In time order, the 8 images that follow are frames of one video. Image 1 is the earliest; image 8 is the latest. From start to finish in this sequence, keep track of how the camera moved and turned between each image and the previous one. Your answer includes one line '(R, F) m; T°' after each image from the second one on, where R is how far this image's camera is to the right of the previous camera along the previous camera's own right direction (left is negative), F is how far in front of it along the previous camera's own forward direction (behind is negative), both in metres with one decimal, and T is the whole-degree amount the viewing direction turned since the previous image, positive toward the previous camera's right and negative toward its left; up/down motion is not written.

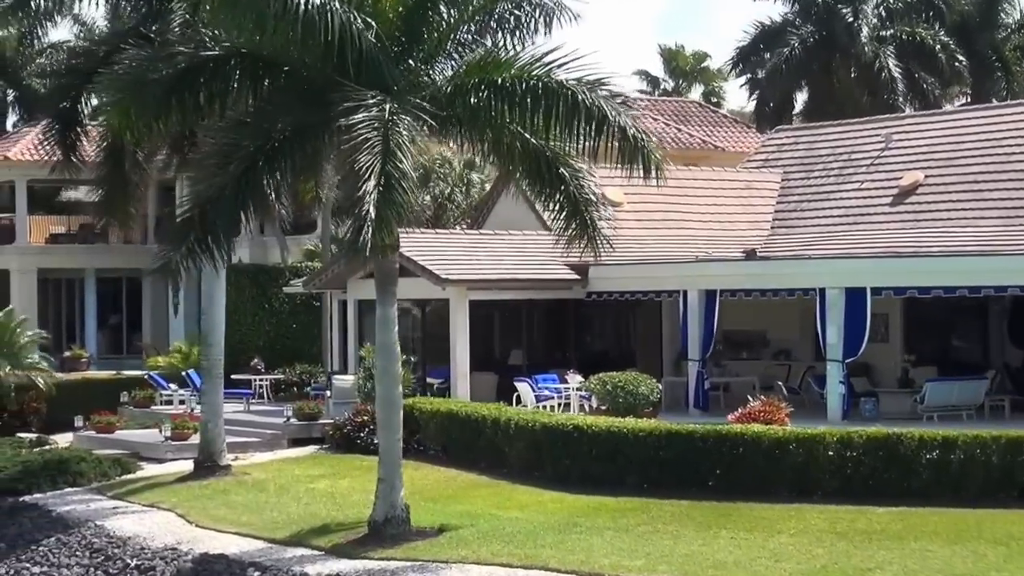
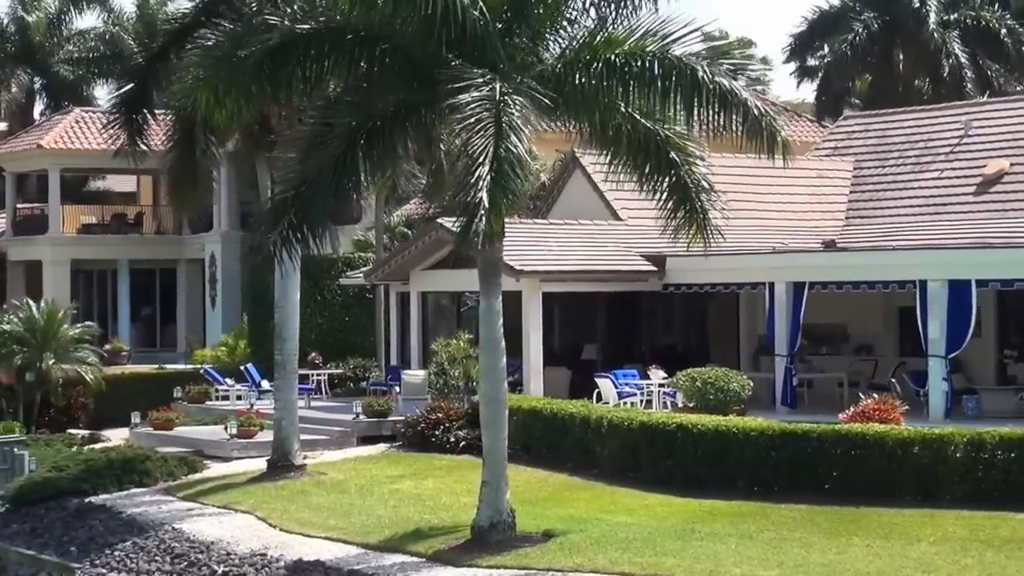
(-1.1, +1.1) m; 0°
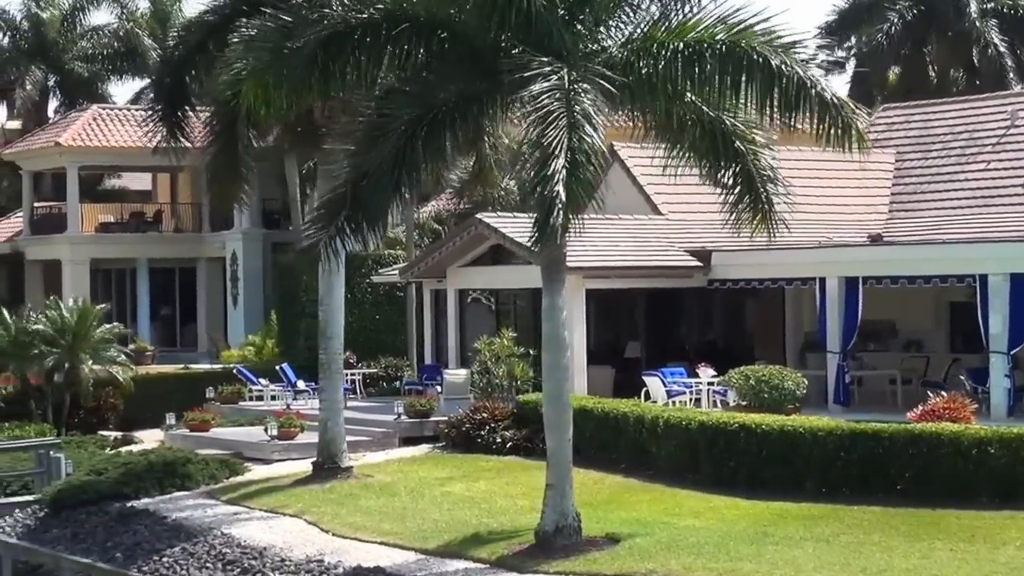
(-0.6, +0.6) m; 0°
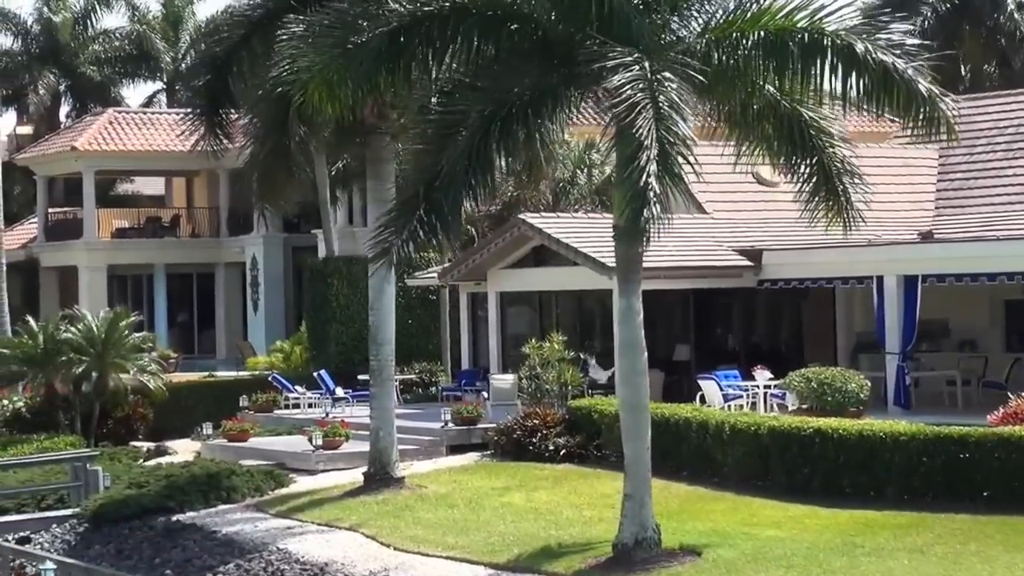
(-0.8, +0.7) m; 0°
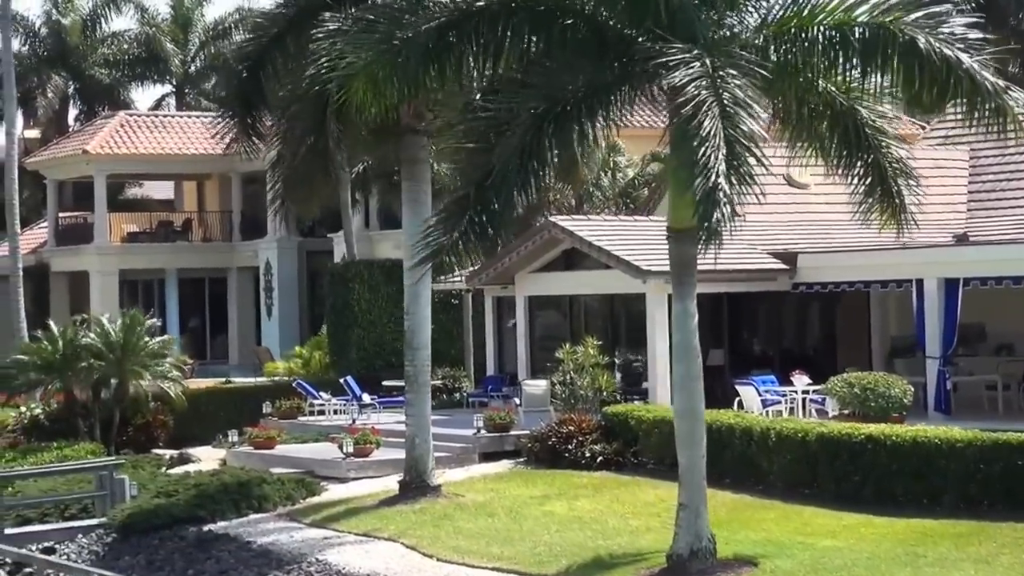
(-0.5, +0.4) m; 0°
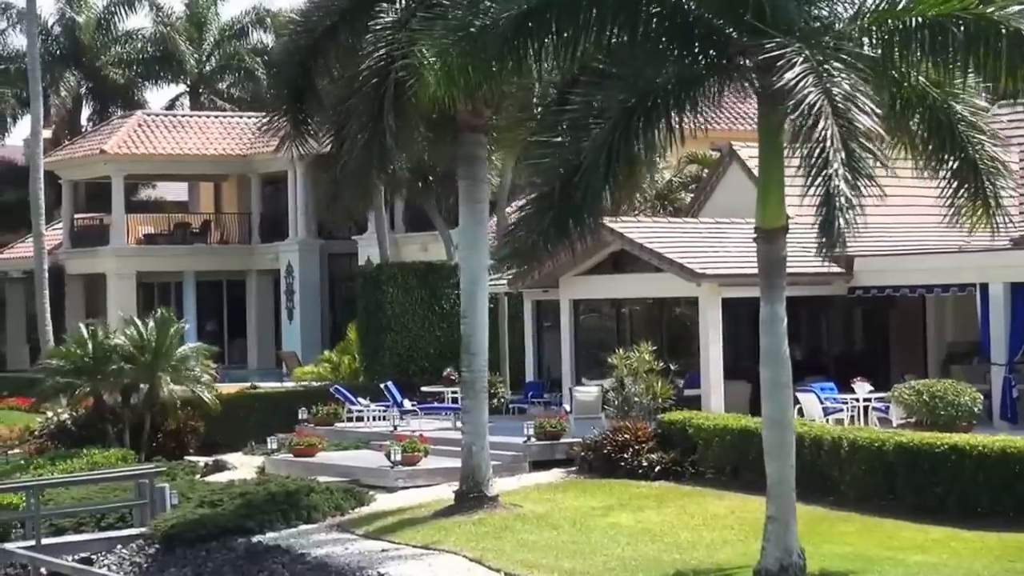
(-0.8, +0.7) m; 0°
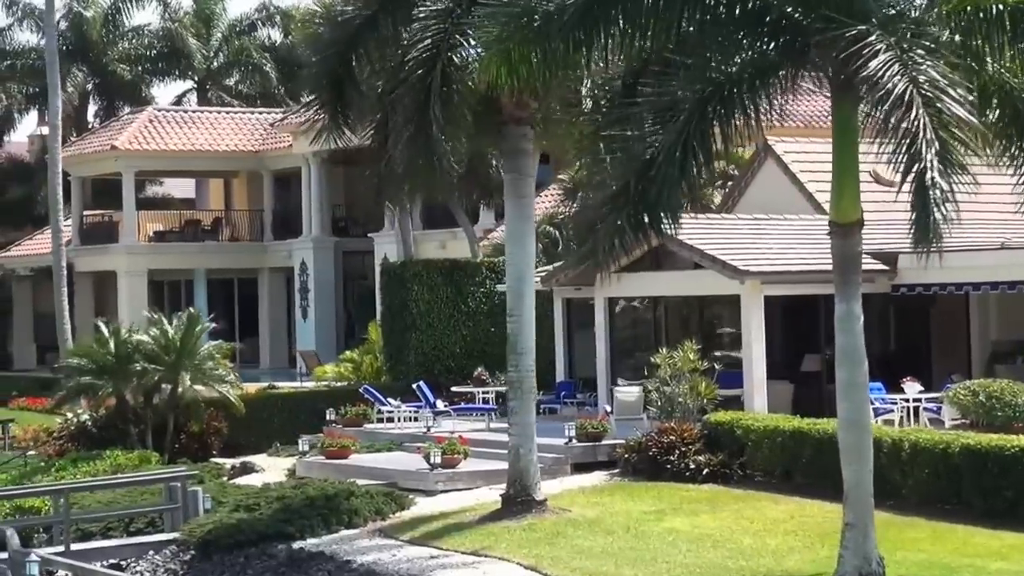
(-0.7, +0.6) m; 0°
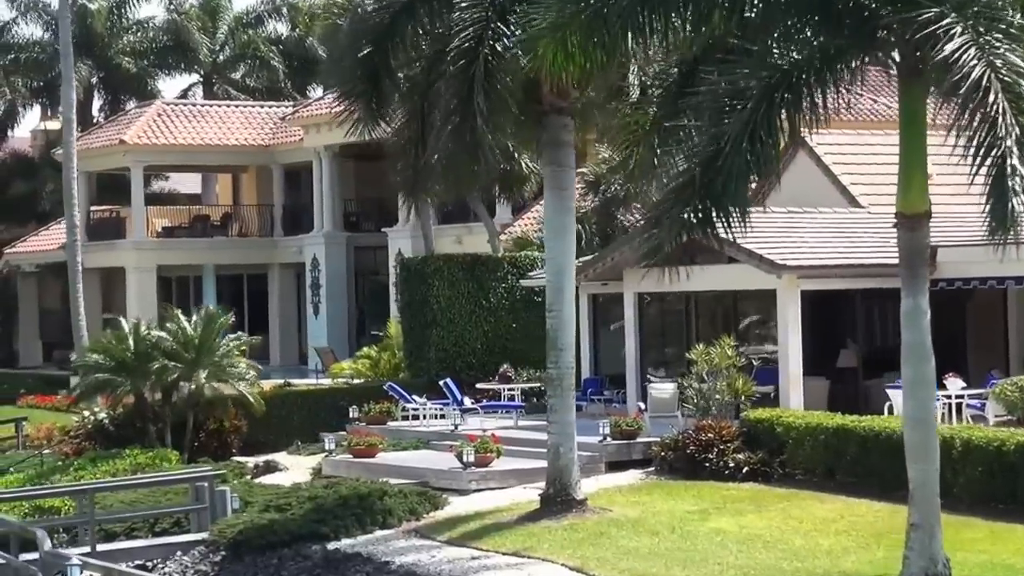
(-0.5, +0.5) m; 0°
